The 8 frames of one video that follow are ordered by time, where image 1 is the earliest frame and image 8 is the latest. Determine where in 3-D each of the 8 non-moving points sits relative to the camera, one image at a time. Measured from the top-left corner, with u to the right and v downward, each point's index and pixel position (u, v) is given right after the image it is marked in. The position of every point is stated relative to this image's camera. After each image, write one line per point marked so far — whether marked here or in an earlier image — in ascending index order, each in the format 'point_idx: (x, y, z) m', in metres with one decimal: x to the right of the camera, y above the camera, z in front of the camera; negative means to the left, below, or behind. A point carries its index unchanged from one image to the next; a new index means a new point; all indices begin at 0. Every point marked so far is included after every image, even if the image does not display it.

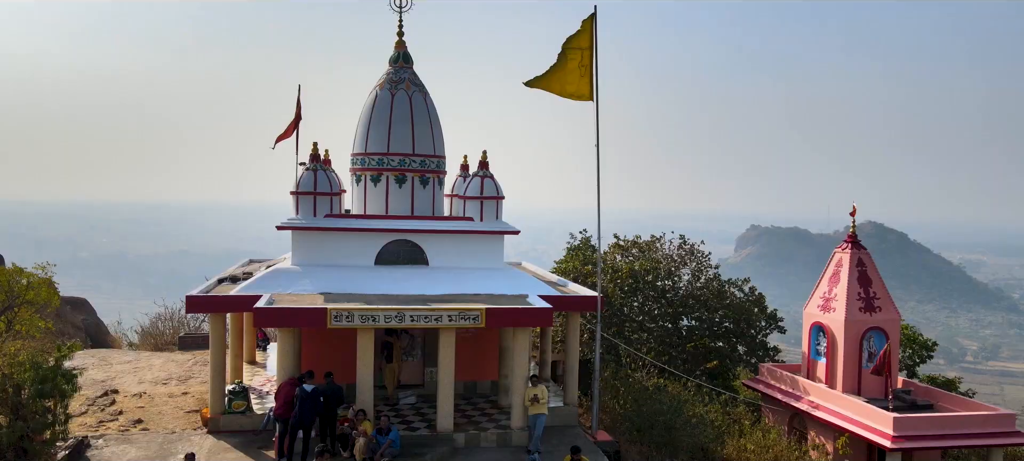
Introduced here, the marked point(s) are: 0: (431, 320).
0: (-1.0, -1.1, +8.9) m
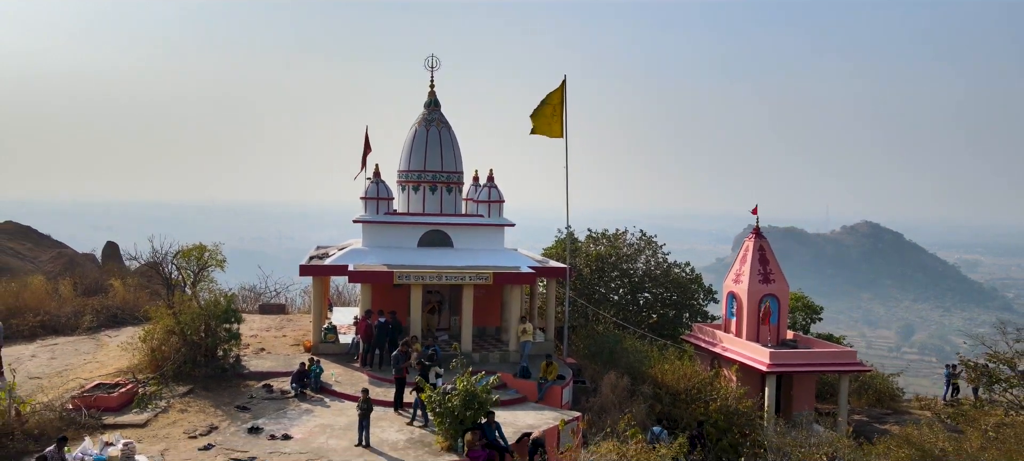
0: (-1.0, -0.9, +14.0) m
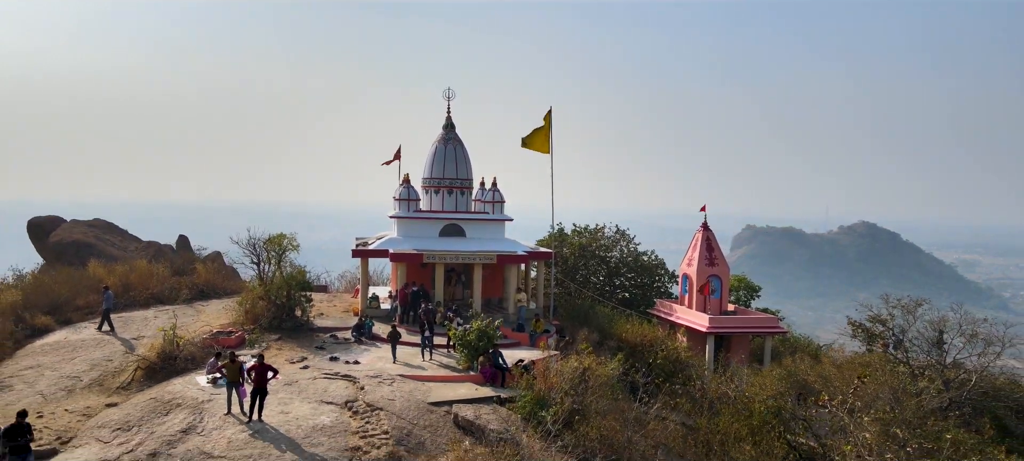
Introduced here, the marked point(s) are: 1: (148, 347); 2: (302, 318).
0: (-1.0, -0.8, +18.7) m
1: (-7.9, -2.6, +16.1) m
2: (-5.2, -2.1, +18.0) m
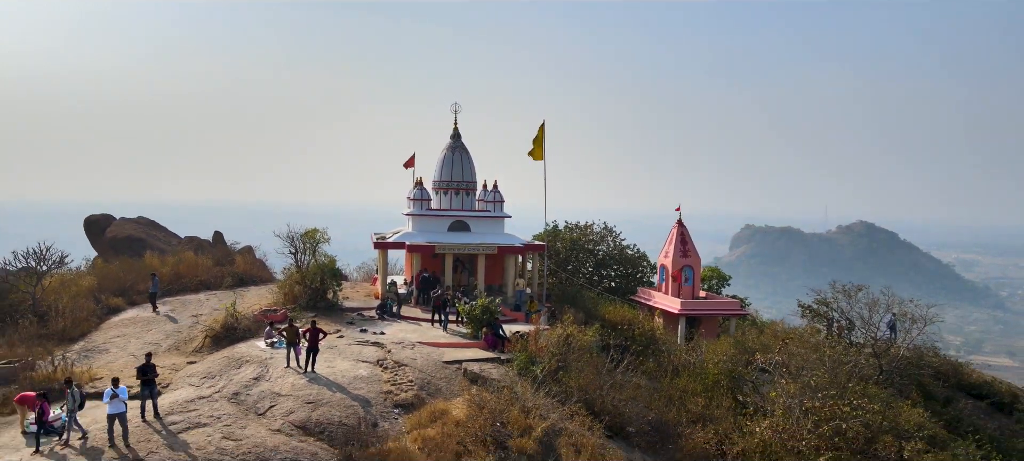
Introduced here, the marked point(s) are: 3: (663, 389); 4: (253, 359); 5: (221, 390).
0: (-1.1, -0.6, +22.0) m
1: (-8.0, -2.5, +19.3) m
2: (-5.3, -2.0, +21.2) m
3: (+3.7, -3.8, +17.4) m
4: (-5.5, -2.7, +15.4) m
5: (-5.6, -3.1, +14.0) m
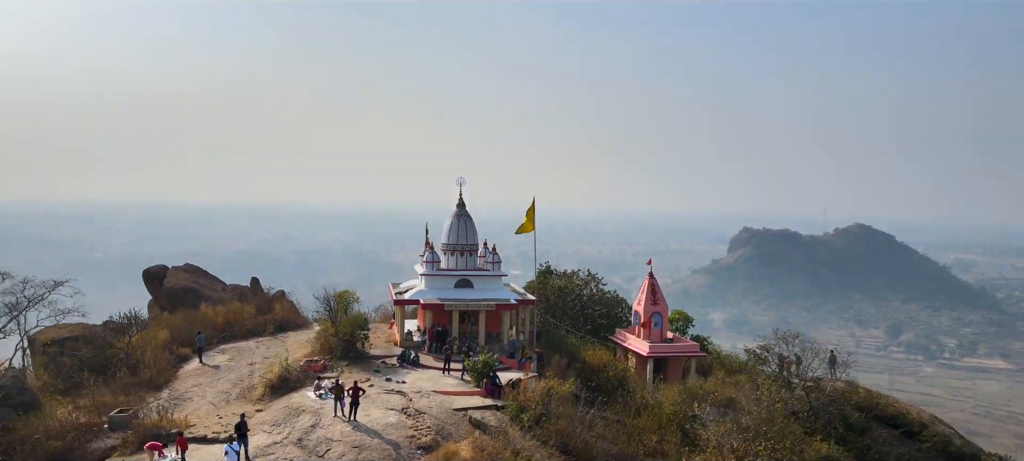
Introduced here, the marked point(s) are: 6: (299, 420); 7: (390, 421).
0: (-1.2, -2.8, +26.7) m
1: (-8.2, -4.7, +24.0) m
2: (-5.4, -4.2, +25.9) m
3: (+3.5, -6.0, +22.1) m
4: (-5.7, -5.0, +20.1) m
5: (-5.8, -5.3, +18.7) m
6: (-5.7, -5.1, +19.5) m
7: (-3.3, -5.2, +19.7) m
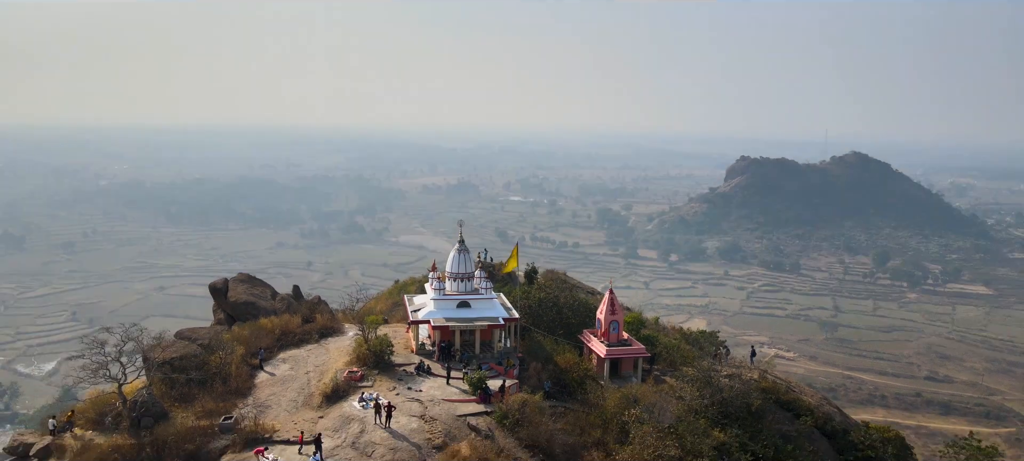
0: (-1.8, -4.6, +35.3) m
1: (-8.7, -6.8, +32.8) m
2: (-6.0, -6.1, +34.6) m
3: (+2.9, -8.3, +31.1) m
4: (-6.3, -7.5, +29.0) m
5: (-6.4, -8.0, +27.6) m
6: (-6.3, -7.7, +28.4) m
7: (-3.9, -7.8, +28.6) m
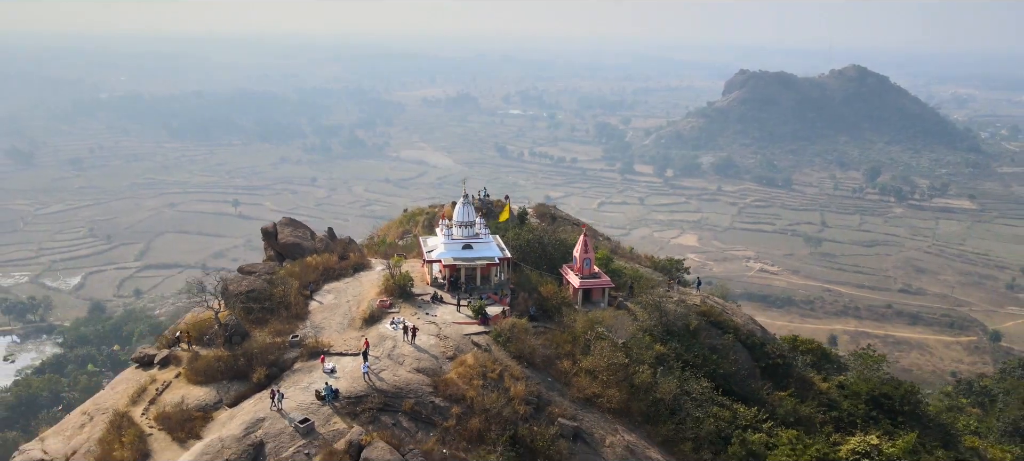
0: (-2.2, -2.1, +45.2) m
1: (-9.2, -4.6, +43.0) m
2: (-6.4, -3.7, +44.8) m
3: (+2.5, -6.2, +41.5) m
4: (-6.7, -5.7, +39.3) m
5: (-6.8, -6.4, +38.0) m
6: (-6.7, -6.0, +38.8) m
7: (-4.3, -6.1, +39.0) m
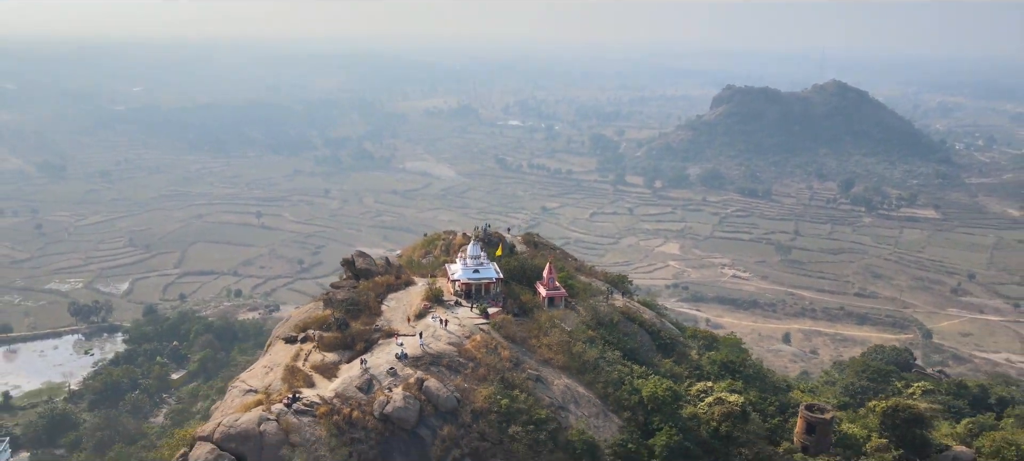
0: (-3.1, -5.3, +73.7) m
1: (-10.0, -7.7, +71.5) m
2: (-7.3, -6.8, +73.2) m
3: (+1.6, -9.4, +69.9) m
4: (-7.6, -8.9, +67.8) m
5: (-7.7, -9.5, +66.5) m
6: (-7.6, -9.2, +67.2) m
7: (-5.2, -9.2, +67.4) m
